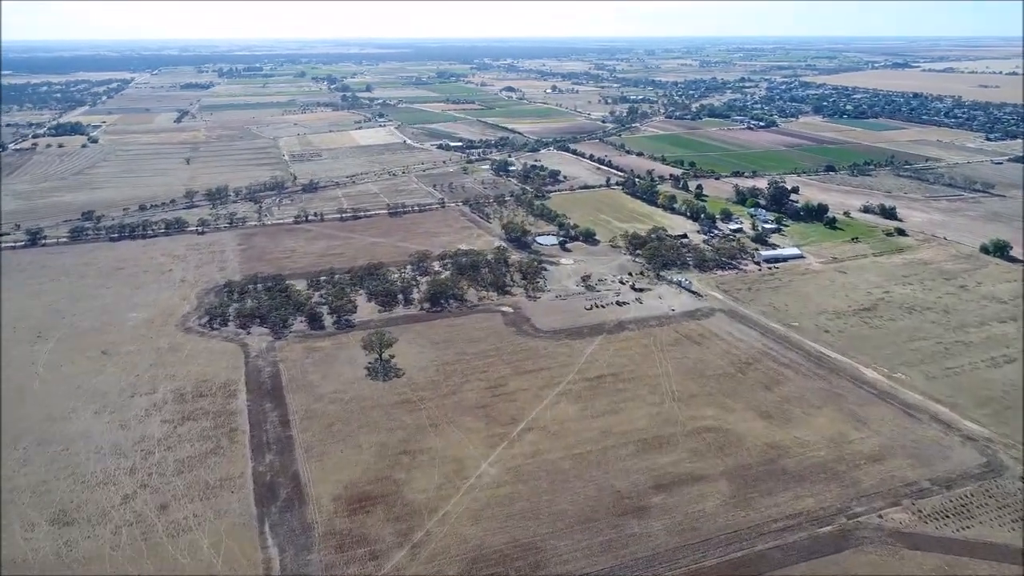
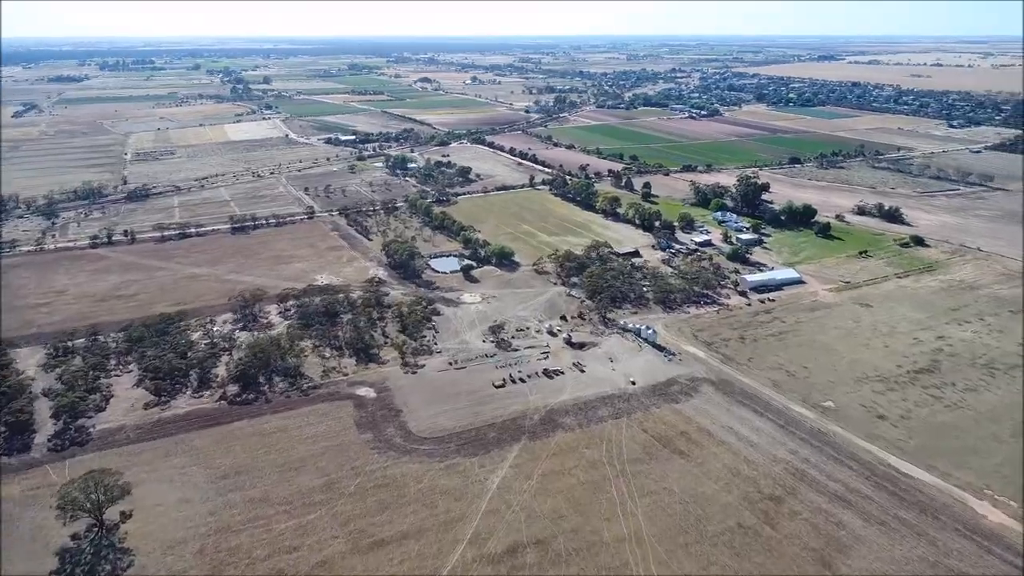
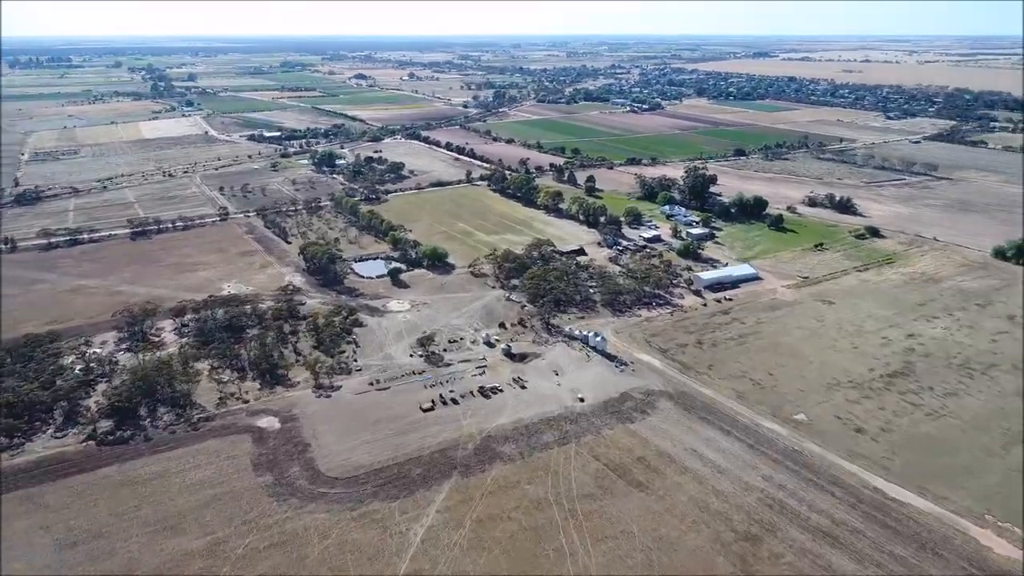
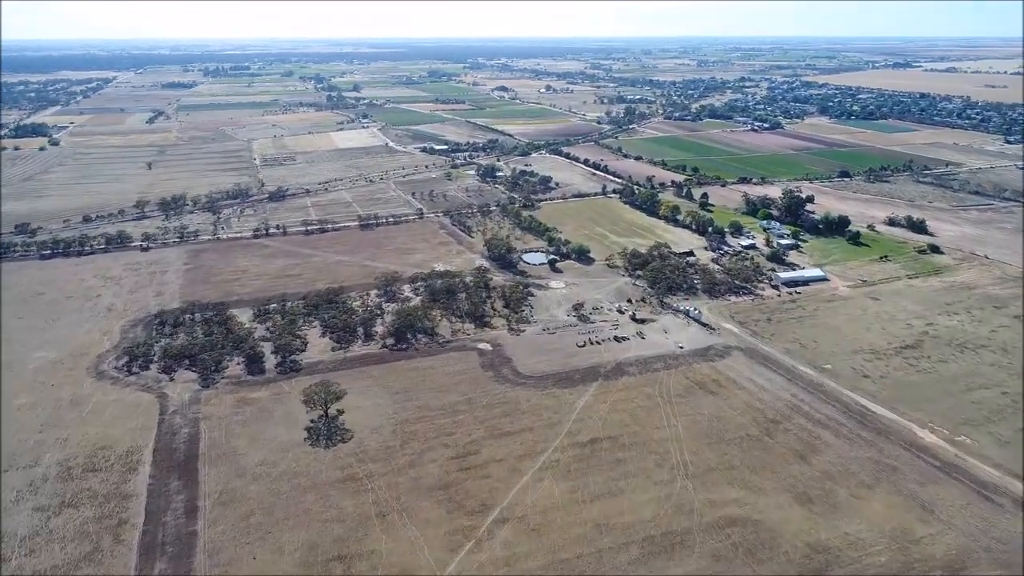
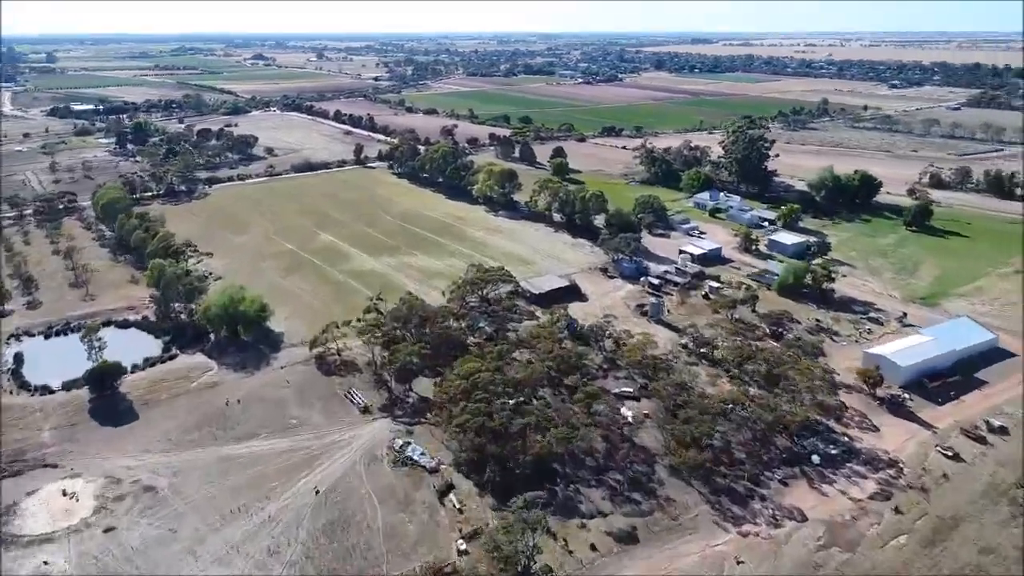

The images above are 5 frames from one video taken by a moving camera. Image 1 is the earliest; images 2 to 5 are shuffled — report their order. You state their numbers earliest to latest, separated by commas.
4, 2, 3, 5
